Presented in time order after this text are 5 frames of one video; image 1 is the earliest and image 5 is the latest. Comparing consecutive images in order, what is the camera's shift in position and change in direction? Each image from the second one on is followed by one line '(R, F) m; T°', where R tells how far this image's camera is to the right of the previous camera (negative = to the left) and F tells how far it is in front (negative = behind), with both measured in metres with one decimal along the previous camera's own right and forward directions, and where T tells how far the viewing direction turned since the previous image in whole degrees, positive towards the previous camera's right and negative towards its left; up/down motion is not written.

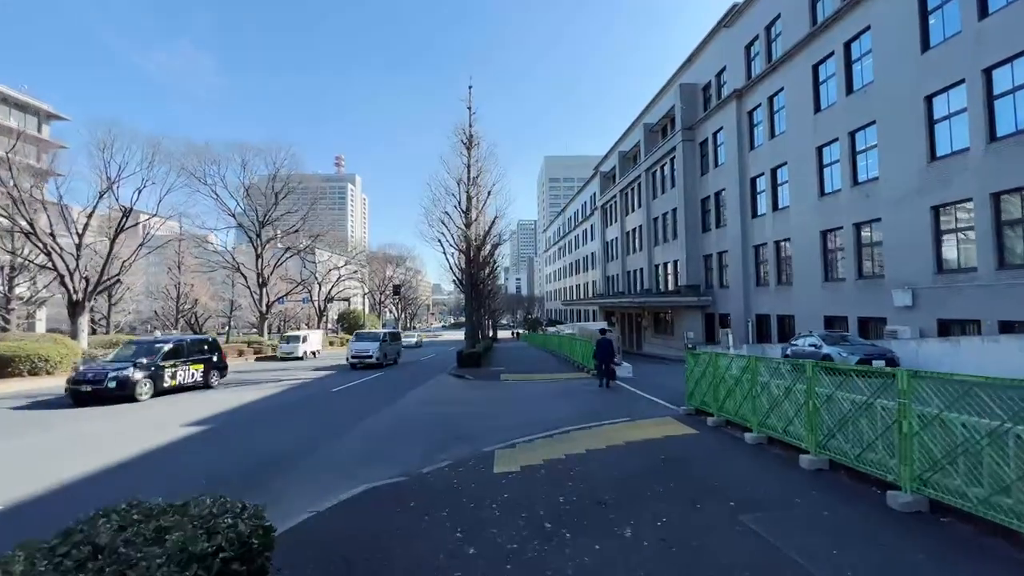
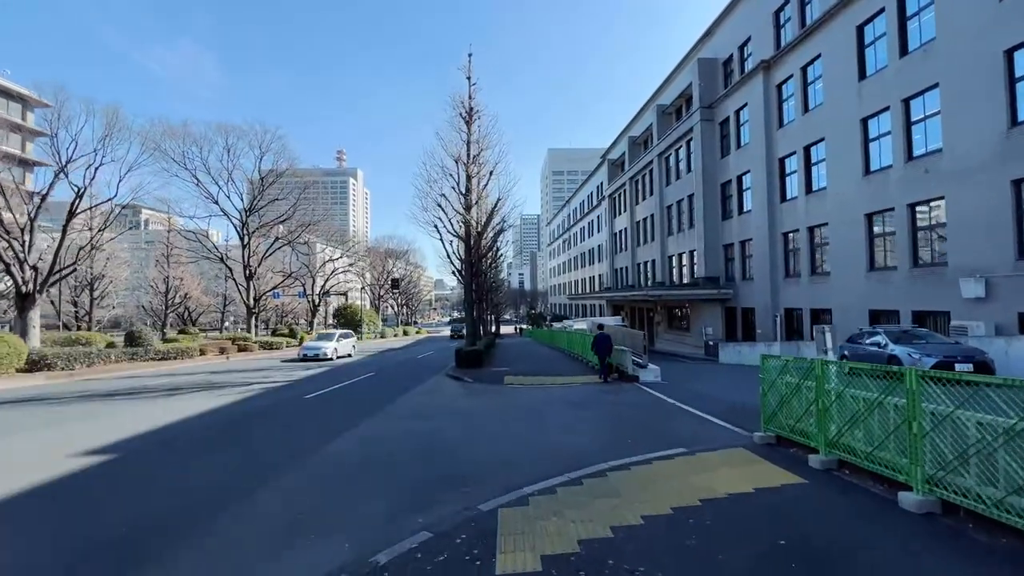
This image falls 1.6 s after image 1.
(-0.1, +2.4) m; 0°
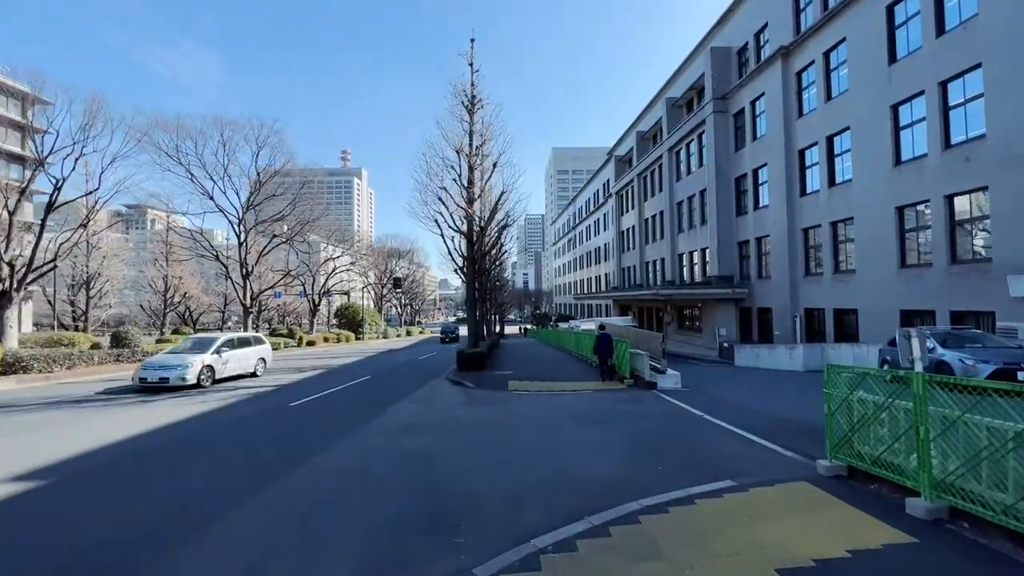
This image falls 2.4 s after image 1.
(0.0, +1.2) m; -1°
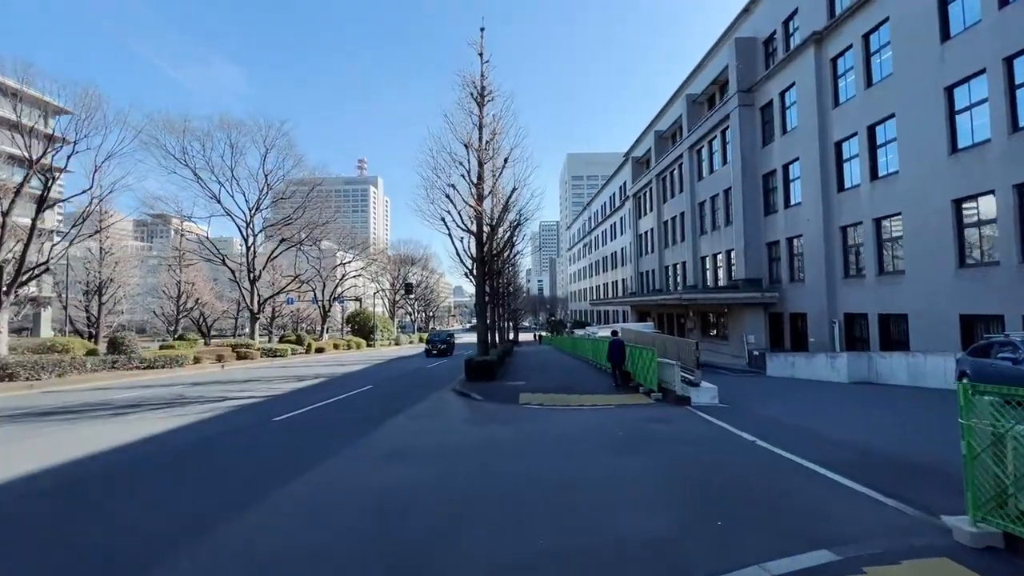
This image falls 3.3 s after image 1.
(+0.1, +1.4) m; -2°
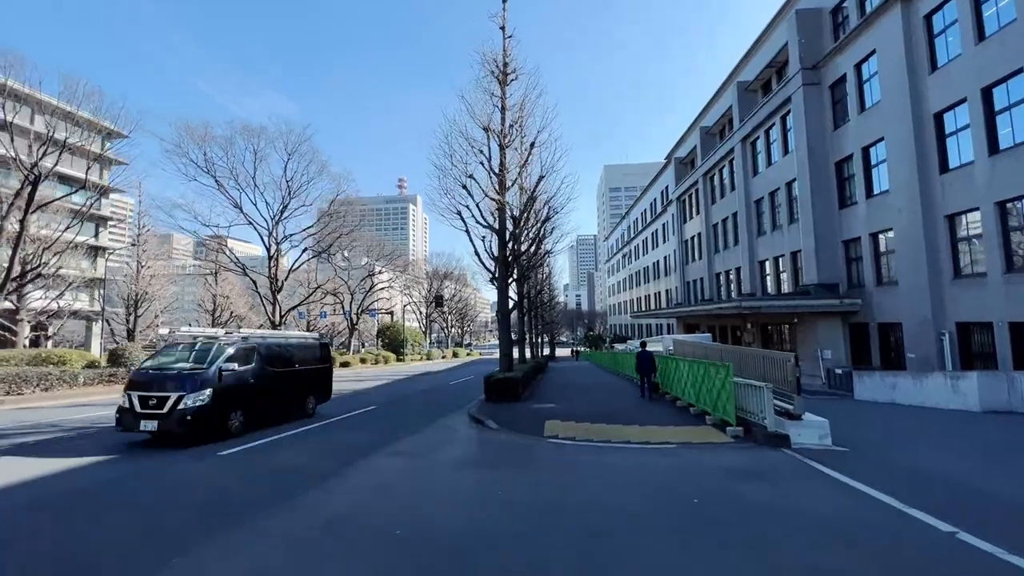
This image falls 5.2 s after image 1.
(+0.4, +2.8) m; -5°
